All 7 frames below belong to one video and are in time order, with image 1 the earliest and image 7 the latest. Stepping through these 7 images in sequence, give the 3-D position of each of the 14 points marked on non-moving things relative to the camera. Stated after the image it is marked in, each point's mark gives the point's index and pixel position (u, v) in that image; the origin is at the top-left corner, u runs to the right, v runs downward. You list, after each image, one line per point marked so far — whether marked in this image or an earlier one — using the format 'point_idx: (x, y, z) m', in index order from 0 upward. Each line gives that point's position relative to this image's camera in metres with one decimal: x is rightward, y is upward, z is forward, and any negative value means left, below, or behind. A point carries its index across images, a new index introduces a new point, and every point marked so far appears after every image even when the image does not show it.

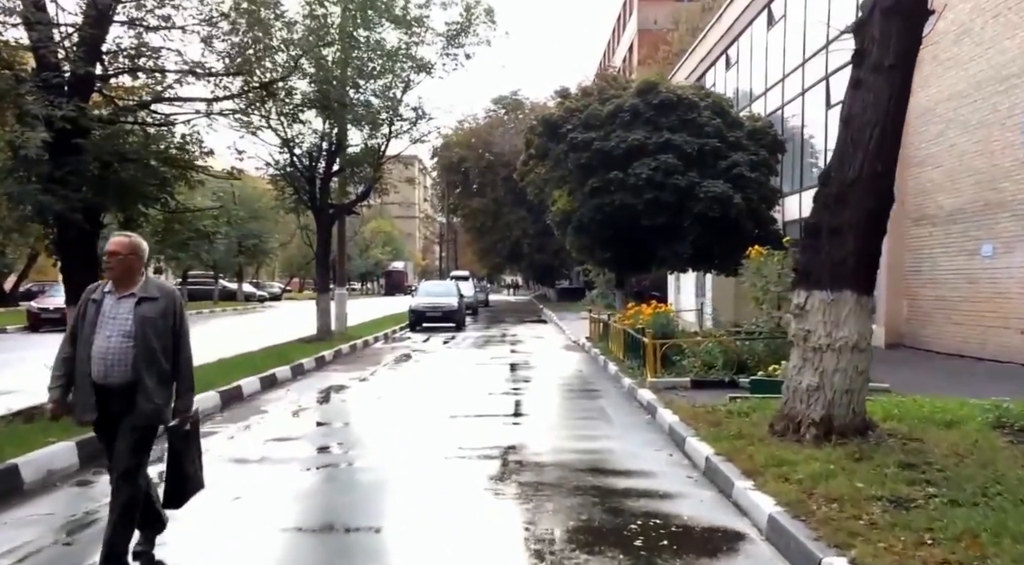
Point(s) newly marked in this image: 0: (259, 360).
0: (-4.0, -1.2, +17.8) m
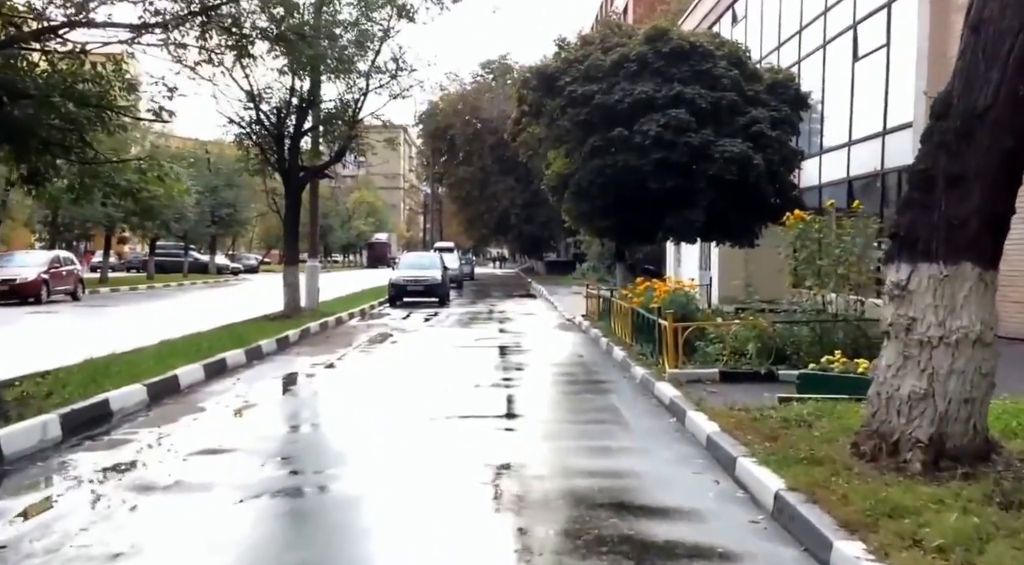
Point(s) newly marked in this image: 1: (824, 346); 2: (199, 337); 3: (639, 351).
0: (-4.2, -0.8, +15.4) m
1: (+3.2, -0.7, +11.6) m
2: (-4.4, -0.8, +16.0) m
3: (+1.6, -0.9, +14.2) m
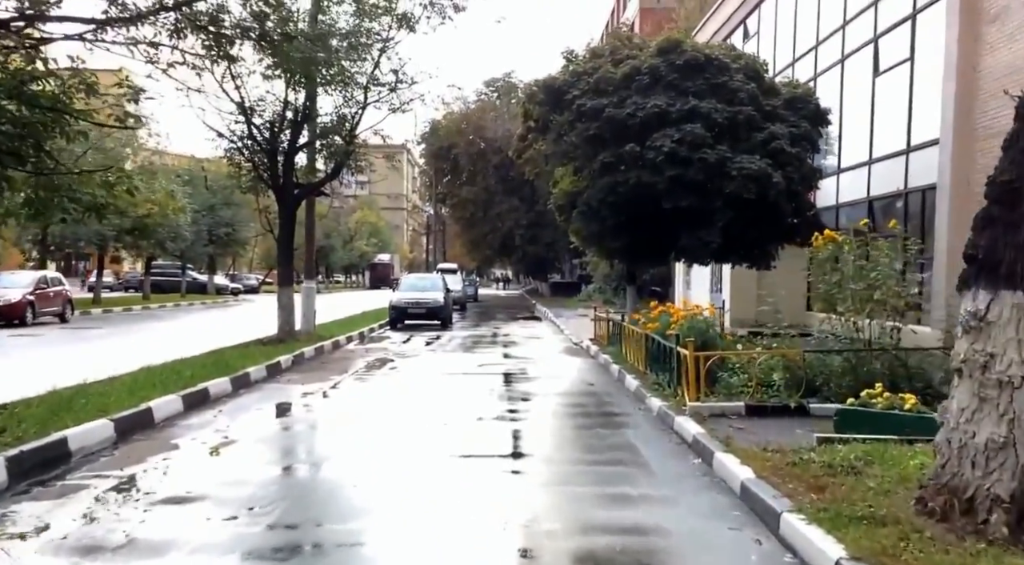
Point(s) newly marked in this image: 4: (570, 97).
0: (-4.1, -1.1, +14.4) m
1: (+3.3, -0.9, +10.6) m
2: (-4.4, -1.1, +15.0) m
3: (+1.7, -1.2, +13.2) m
4: (+1.0, +3.2, +19.3) m
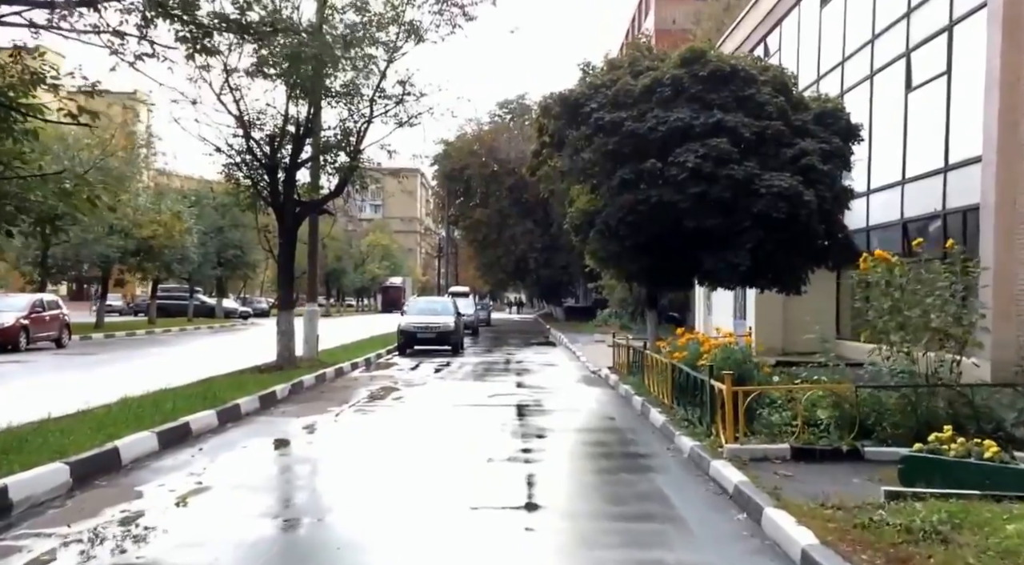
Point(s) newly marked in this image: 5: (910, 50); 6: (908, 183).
0: (-3.9, -1.4, +13.3) m
1: (+3.4, -1.1, +9.3) m
2: (-4.2, -1.4, +13.8) m
3: (+1.8, -1.4, +12.0) m
4: (+1.2, +2.8, +18.2) m
5: (+7.0, +4.1, +19.8) m
6: (+7.0, +1.8, +19.9) m
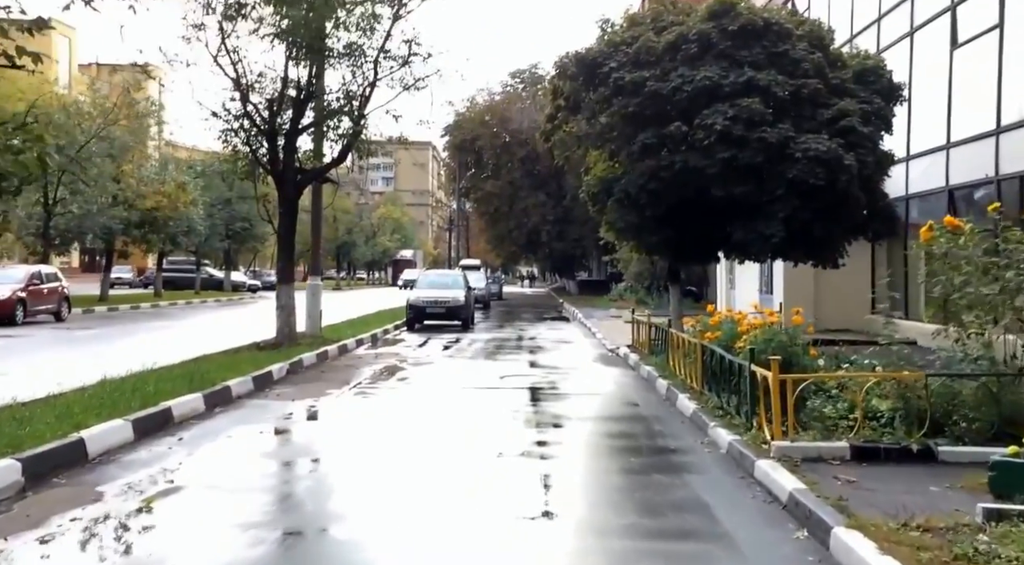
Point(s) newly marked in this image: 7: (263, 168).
0: (-3.8, -1.1, +12.1) m
1: (+3.5, -0.9, +8.1) m
2: (-4.0, -1.1, +12.6) m
3: (+2.0, -1.2, +10.7) m
4: (+1.4, +3.2, +16.8) m
5: (+7.2, +4.5, +18.3) m
6: (+7.2, +2.2, +18.5) m
7: (-4.2, +1.9, +19.2) m
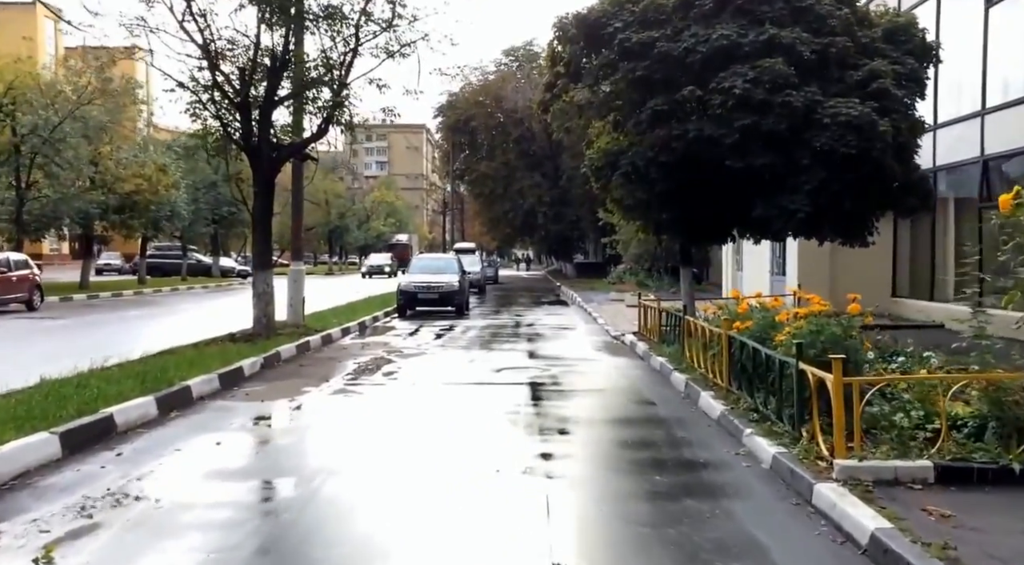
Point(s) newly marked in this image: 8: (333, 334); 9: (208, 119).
0: (-3.8, -1.0, +10.5) m
1: (+3.5, -0.8, +6.5) m
2: (-4.1, -0.9, +11.1) m
3: (+1.9, -1.0, +9.2) m
4: (+1.3, +3.4, +15.2) m
5: (+7.1, +4.8, +16.7) m
6: (+7.2, +2.5, +16.9) m
7: (-4.3, +2.2, +17.6) m
8: (-3.0, -0.9, +18.6) m
9: (-4.6, +2.6, +17.2) m
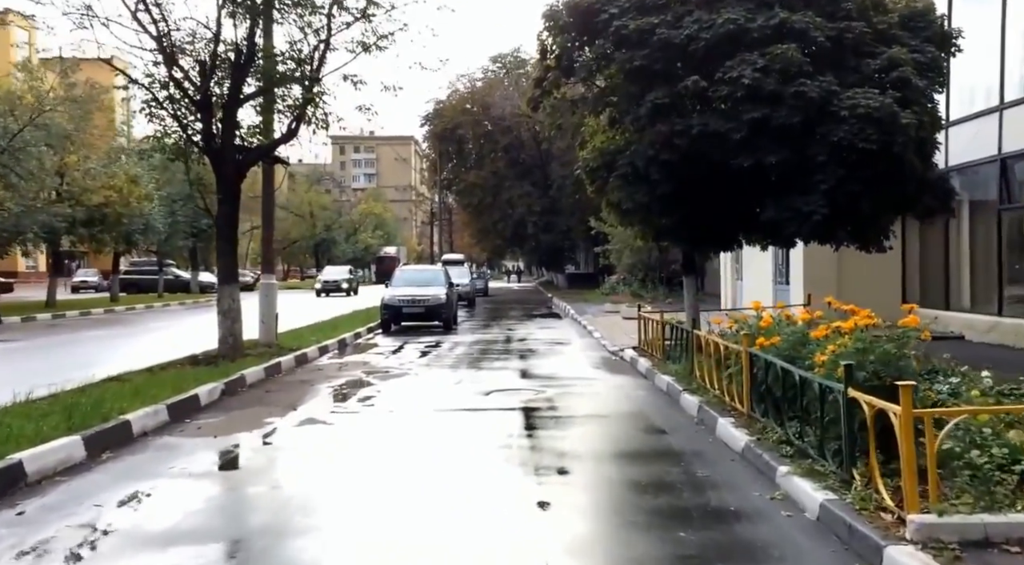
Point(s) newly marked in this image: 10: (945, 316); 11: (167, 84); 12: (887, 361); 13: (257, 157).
0: (-3.9, -1.1, +9.1) m
1: (+3.5, -0.8, +5.2) m
2: (-4.1, -1.1, +9.7) m
3: (+1.9, -1.1, +7.9) m
4: (+1.2, +3.3, +13.9) m
5: (+6.9, +4.7, +15.5) m
6: (+7.0, +2.4, +15.6) m
7: (-4.5, +1.9, +16.2) m
8: (-3.1, -1.1, +17.2) m
9: (-4.8, +2.3, +15.8) m
10: (+6.9, -0.5, +17.9) m
11: (-4.6, +2.7, +15.3) m
12: (+2.2, -0.4, +6.6) m
13: (-3.5, +1.7, +15.7) m
